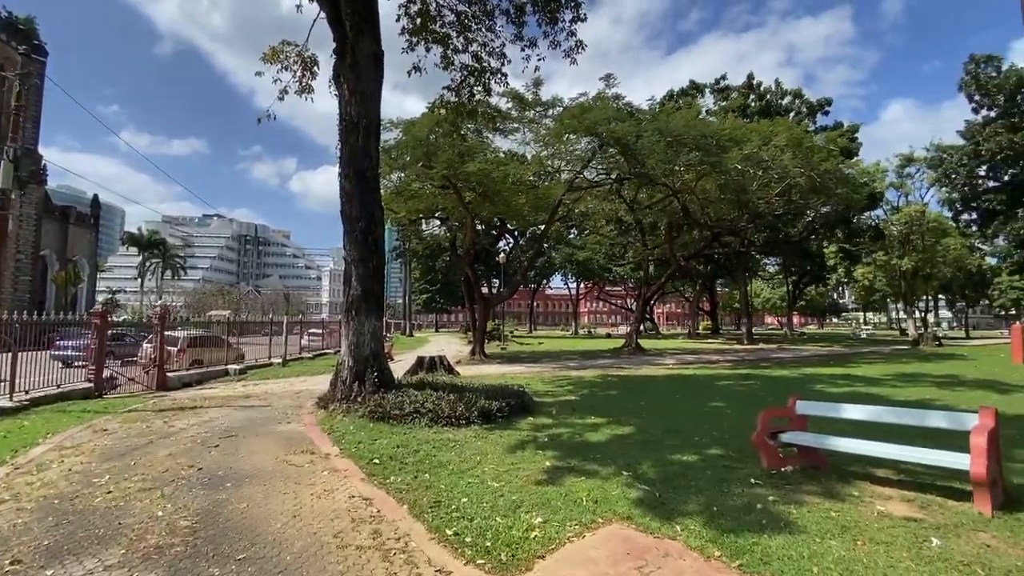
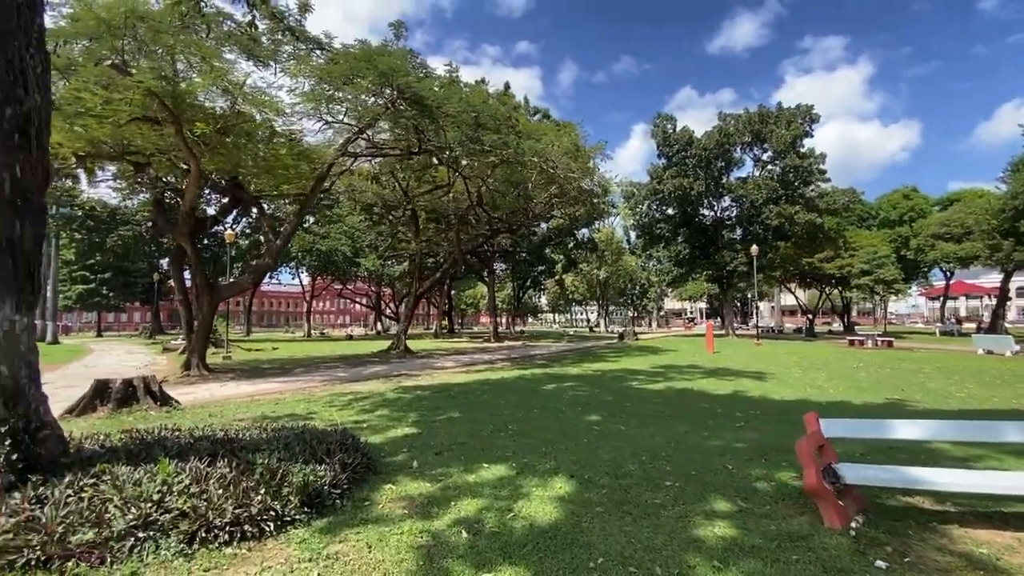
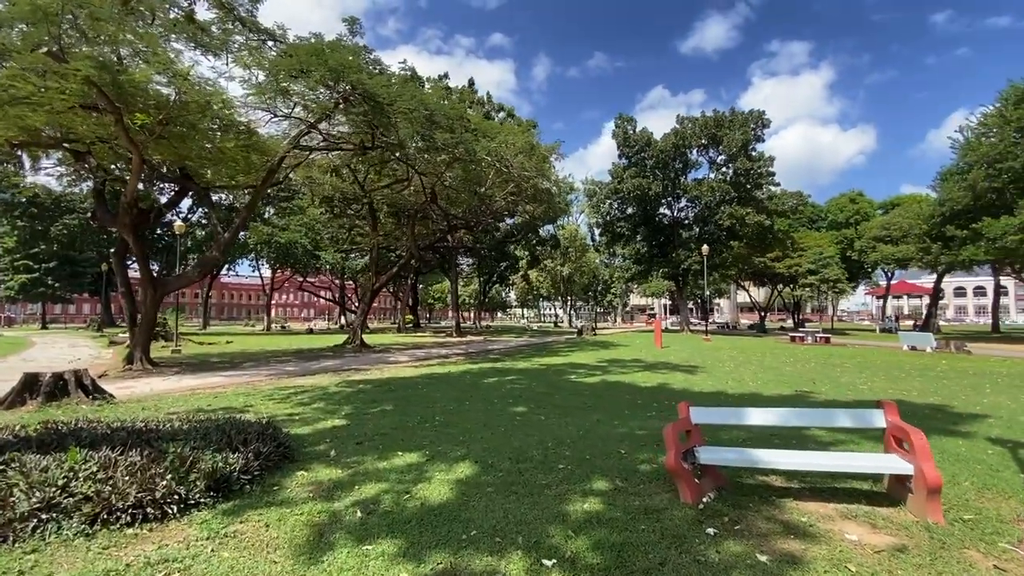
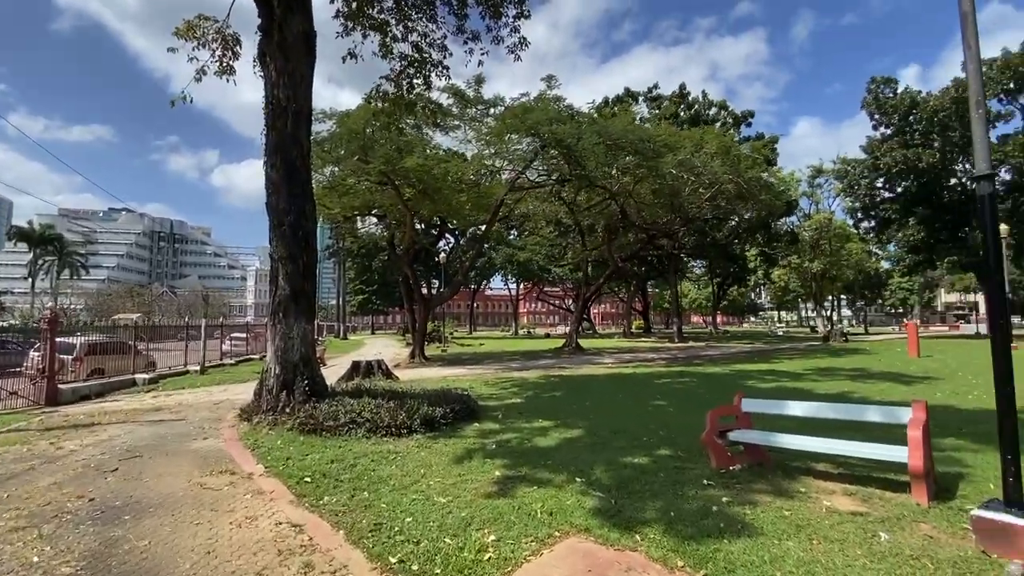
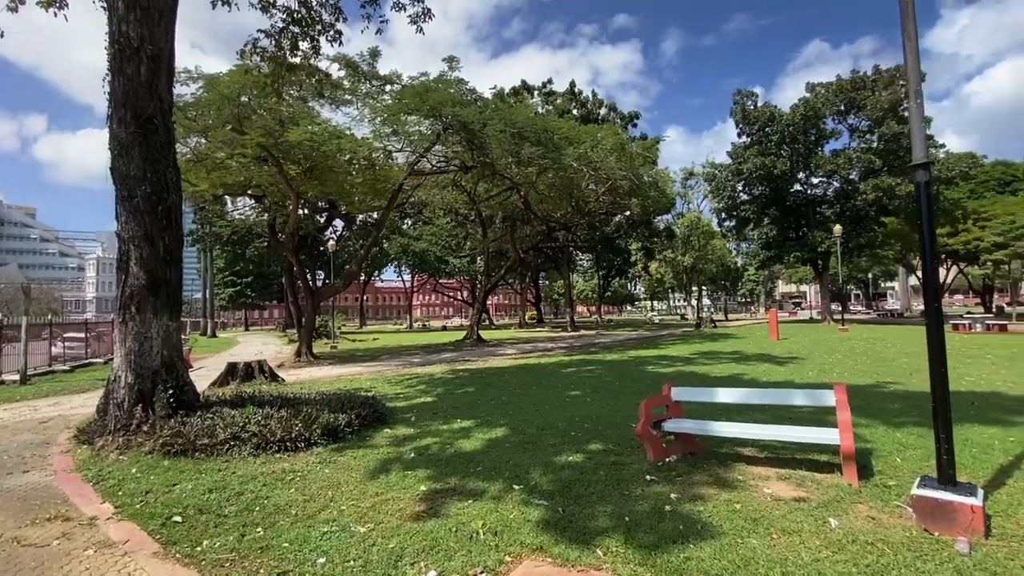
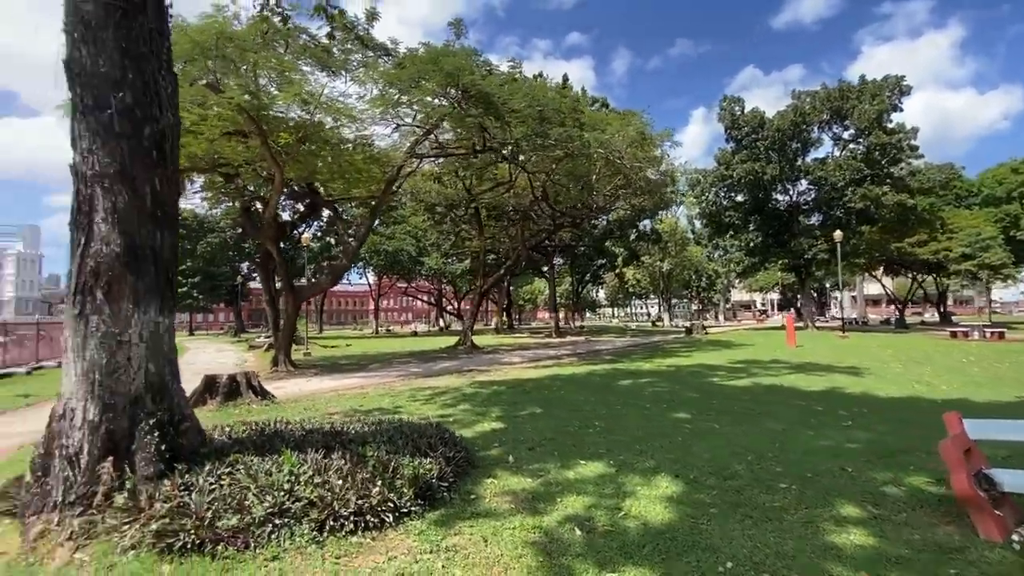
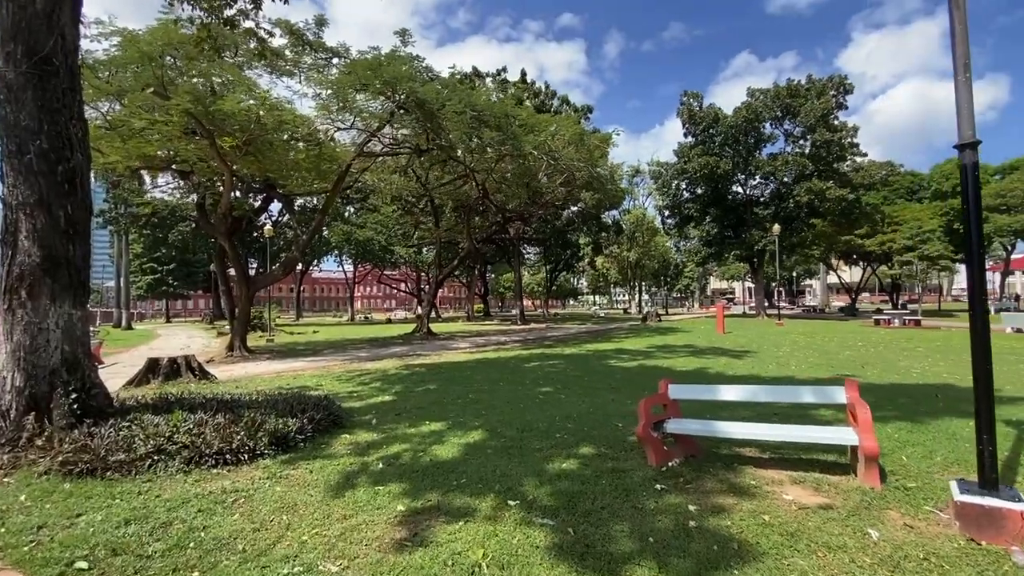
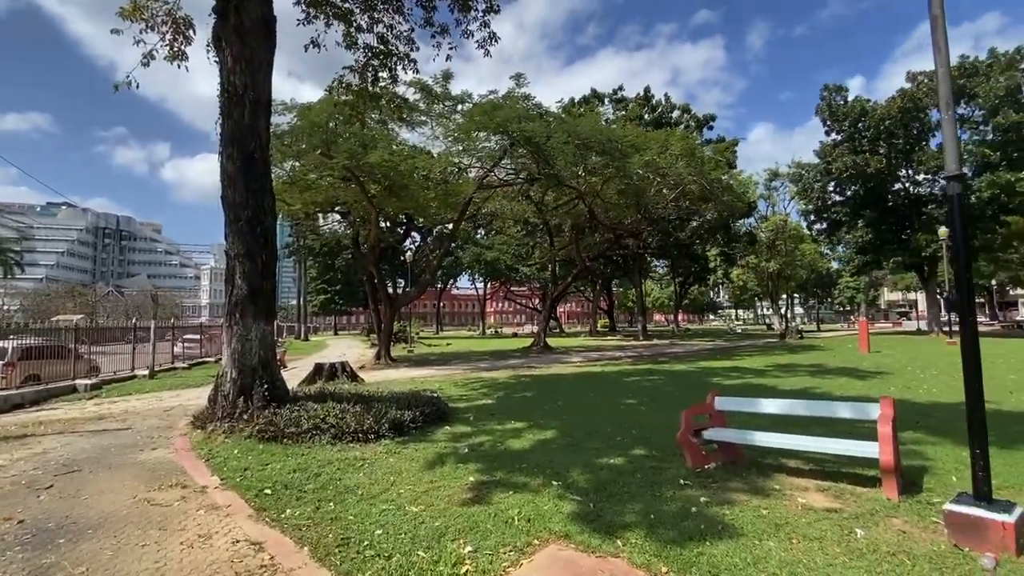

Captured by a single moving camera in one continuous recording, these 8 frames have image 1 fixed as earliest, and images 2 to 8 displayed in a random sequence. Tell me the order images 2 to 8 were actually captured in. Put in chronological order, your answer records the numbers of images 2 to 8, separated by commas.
4, 8, 5, 7, 3, 2, 6
